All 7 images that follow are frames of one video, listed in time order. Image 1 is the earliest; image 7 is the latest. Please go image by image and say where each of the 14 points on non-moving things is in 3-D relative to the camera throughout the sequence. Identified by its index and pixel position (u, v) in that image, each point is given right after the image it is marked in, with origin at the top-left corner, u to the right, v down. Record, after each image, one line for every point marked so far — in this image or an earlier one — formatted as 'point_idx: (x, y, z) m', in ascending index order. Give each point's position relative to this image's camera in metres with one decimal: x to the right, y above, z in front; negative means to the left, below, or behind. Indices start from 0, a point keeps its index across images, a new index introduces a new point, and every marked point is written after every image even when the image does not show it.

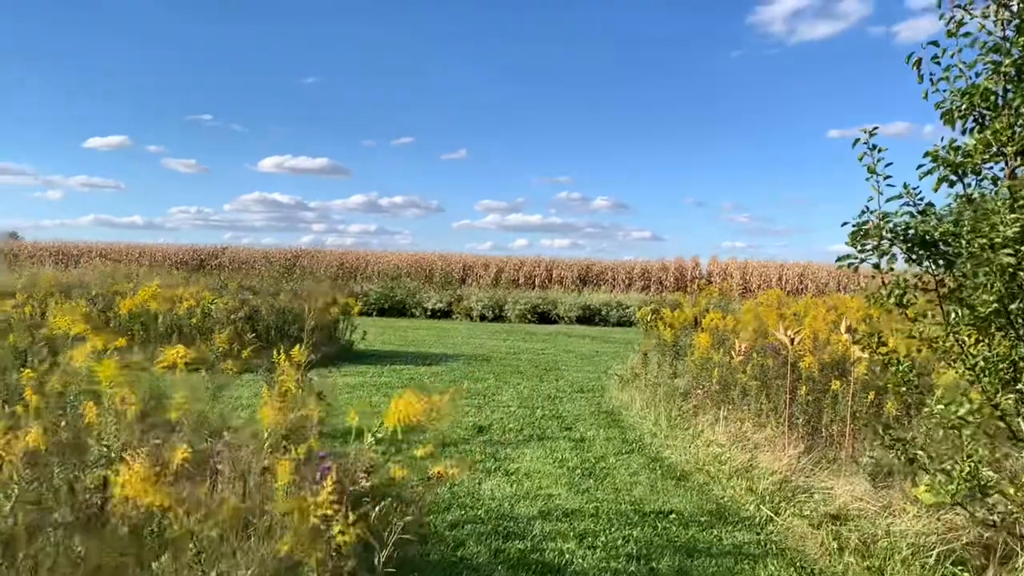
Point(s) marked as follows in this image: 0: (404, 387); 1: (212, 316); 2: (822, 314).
0: (-0.8, -0.7, +6.6) m
1: (-2.7, -0.3, +7.7) m
2: (+2.3, -0.2, +6.4) m
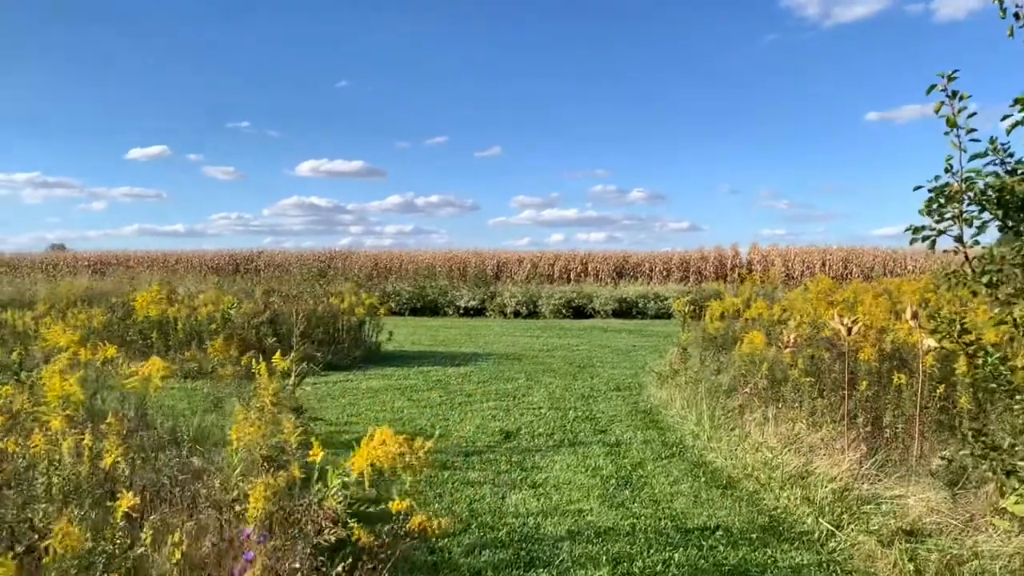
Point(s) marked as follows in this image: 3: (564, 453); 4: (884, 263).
0: (-0.6, -0.7, +6.2) m
1: (-2.4, -0.3, +7.4) m
2: (+2.5, -0.1, +6.0) m
3: (+0.3, -0.8, +4.2) m
4: (+8.4, +0.5, +19.8) m
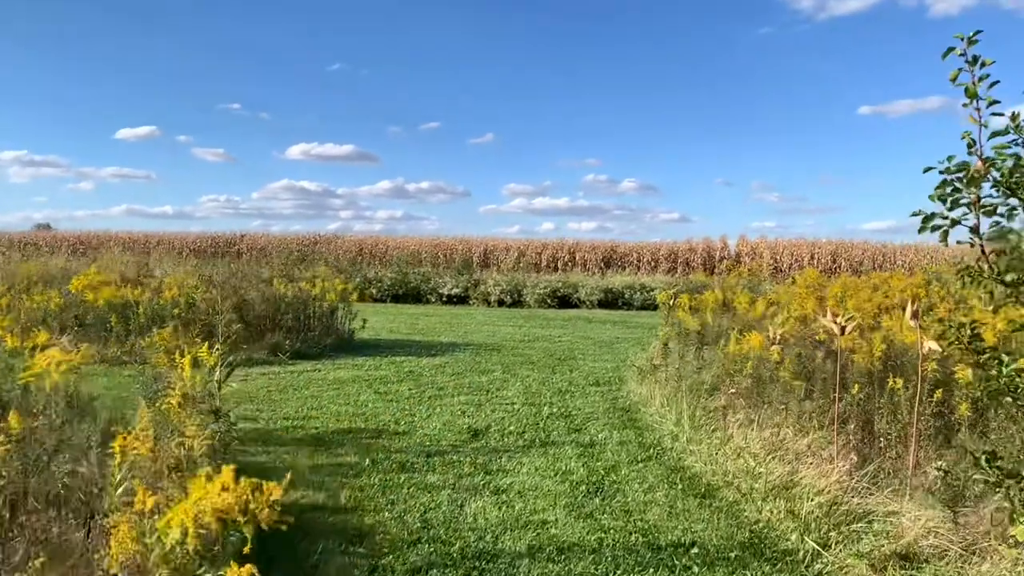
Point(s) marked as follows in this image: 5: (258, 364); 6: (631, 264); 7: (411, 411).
0: (-0.8, -0.6, +5.9) m
1: (-2.6, -0.1, +7.1) m
2: (+2.3, -0.1, +5.7) m
3: (+0.1, -0.8, +3.9) m
4: (+8.1, +0.7, +19.6) m
5: (-2.0, -0.6, +6.7) m
6: (+2.7, +0.5, +19.7) m
7: (-0.6, -0.7, +4.9) m
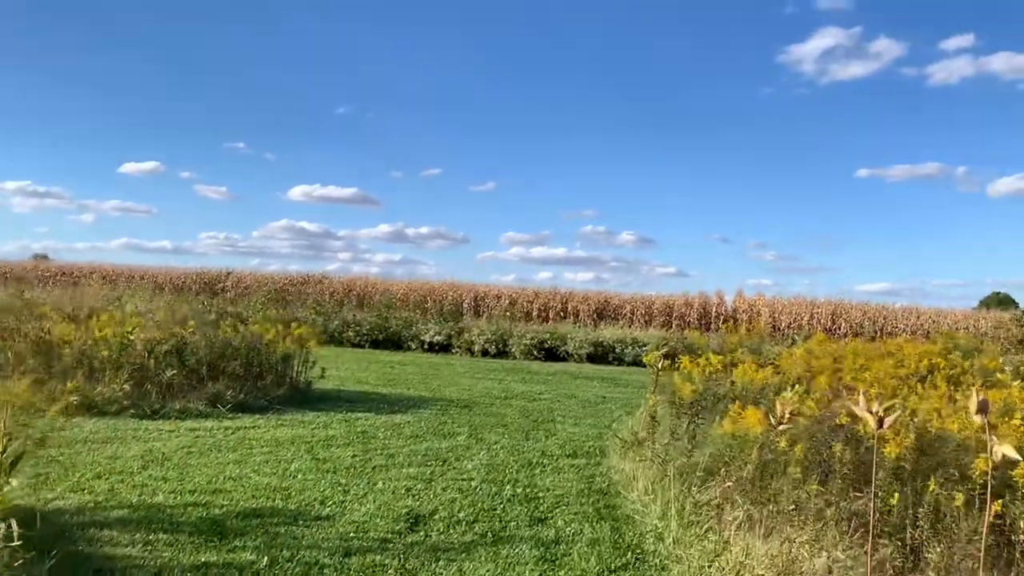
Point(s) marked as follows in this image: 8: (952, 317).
0: (-1.0, -0.9, +5.2) m
1: (-2.8, -0.4, +6.3) m
2: (+2.1, -0.5, +5.0) m
3: (-0.1, -1.0, +3.2) m
4: (+7.8, -0.7, +18.9) m
5: (-2.2, -0.9, +5.9) m
6: (+2.4, -0.6, +19.0) m
7: (-0.8, -0.9, +4.1) m
8: (+10.0, -0.7, +19.8) m
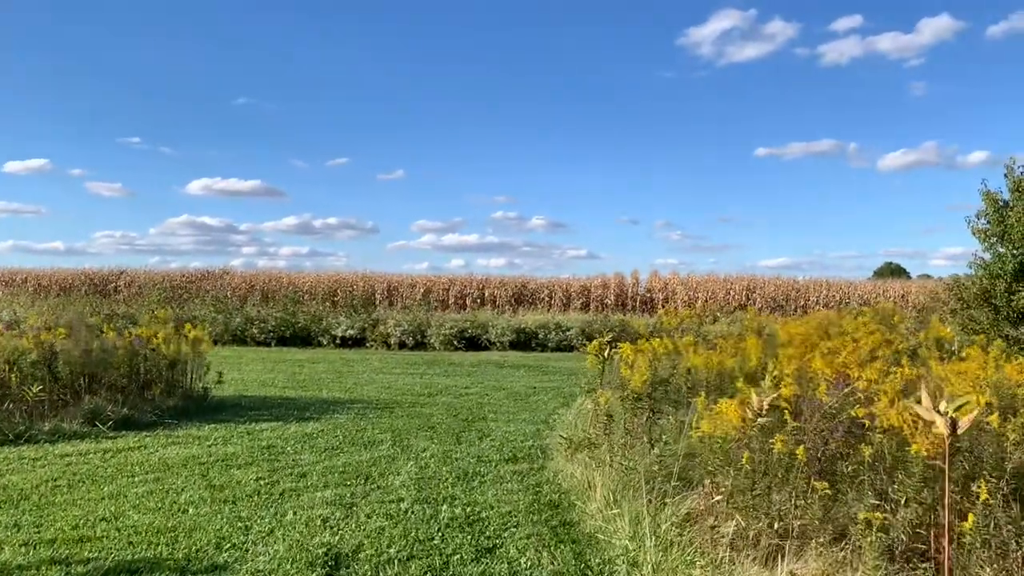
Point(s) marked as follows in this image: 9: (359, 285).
0: (-1.3, -0.9, +4.4) m
1: (-3.3, -0.5, +5.4) m
2: (+1.8, -0.3, +4.5) m
3: (-0.3, -0.9, +2.5) m
4: (+6.0, -0.1, +19.0) m
5: (-2.6, -0.9, +5.0) m
6: (+0.7, -0.3, +18.5) m
7: (-1.0, -0.9, +3.4) m
8: (+8.1, 0.0, +20.1) m
9: (-3.3, +0.1, +18.8) m
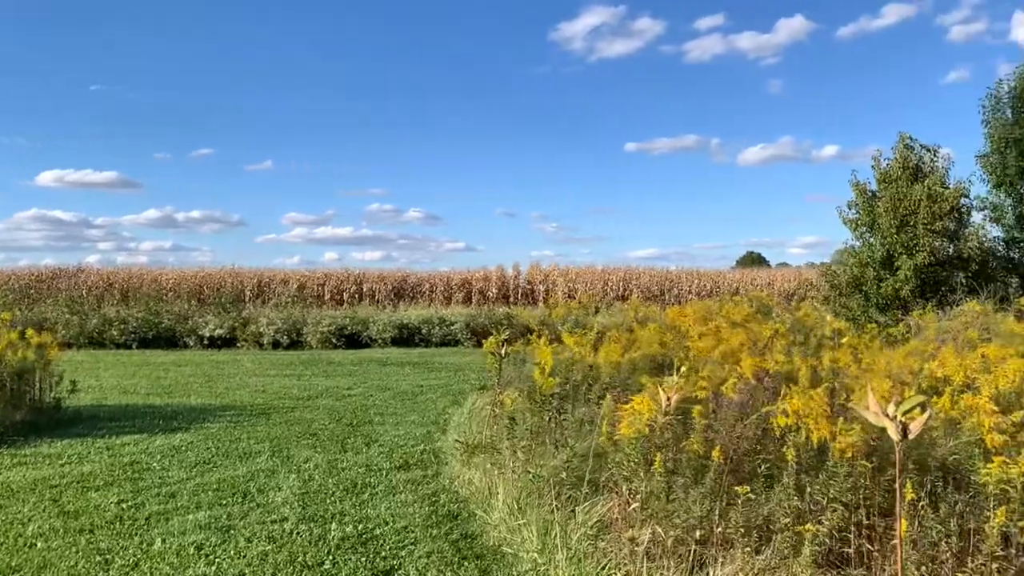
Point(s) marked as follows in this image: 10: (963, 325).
0: (-1.8, -0.9, +3.9) m
1: (-3.9, -0.5, +4.7) m
2: (+1.2, -0.2, +4.5) m
3: (-0.5, -0.9, +2.2) m
4: (+3.4, +0.1, +19.4) m
5: (-3.2, -0.9, +4.4) m
6: (-1.9, -0.2, +18.2) m
7: (-1.4, -0.9, +3.0) m
8: (+5.2, +0.3, +20.8) m
9: (-5.8, +0.1, +17.9) m
10: (+3.0, -0.2, +5.7) m
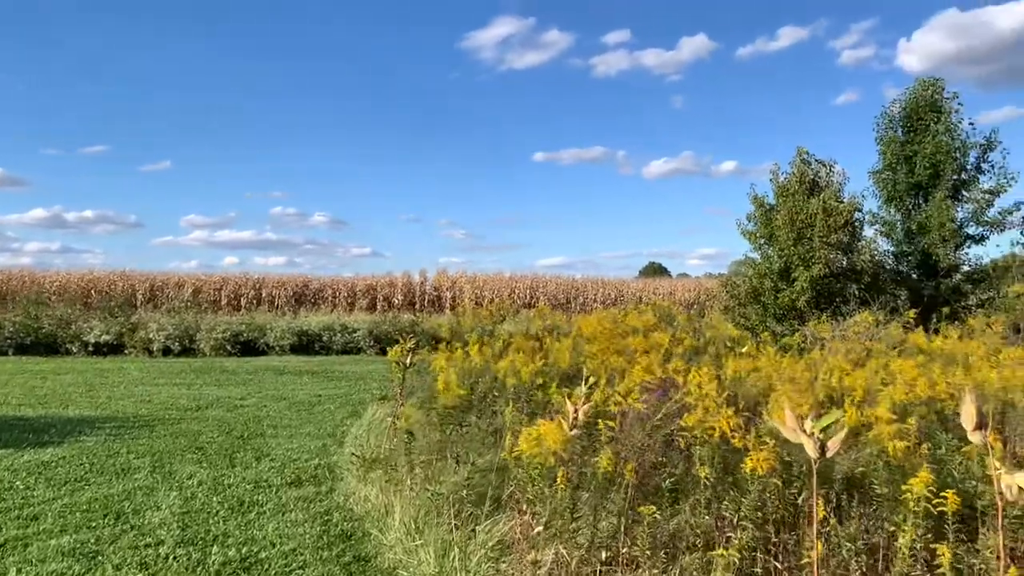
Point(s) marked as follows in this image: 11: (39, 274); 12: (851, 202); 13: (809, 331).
0: (-2.3, -0.9, +3.6) m
1: (-4.4, -0.5, +4.1) m
2: (+0.7, -0.3, +4.4) m
3: (-0.8, -0.9, +2.0) m
4: (+1.3, -0.1, +19.5) m
5: (-3.6, -0.9, +3.9) m
6: (-3.8, -0.3, +17.7) m
7: (-1.7, -0.9, +2.6) m
8: (+3.0, 0.0, +21.1) m
9: (-7.7, +0.1, +17.0) m
10: (+2.3, -0.3, +5.8) m
11: (-9.9, +0.3, +18.2) m
12: (+3.3, +0.8, +8.5) m
13: (+2.3, -0.3, +6.7) m
